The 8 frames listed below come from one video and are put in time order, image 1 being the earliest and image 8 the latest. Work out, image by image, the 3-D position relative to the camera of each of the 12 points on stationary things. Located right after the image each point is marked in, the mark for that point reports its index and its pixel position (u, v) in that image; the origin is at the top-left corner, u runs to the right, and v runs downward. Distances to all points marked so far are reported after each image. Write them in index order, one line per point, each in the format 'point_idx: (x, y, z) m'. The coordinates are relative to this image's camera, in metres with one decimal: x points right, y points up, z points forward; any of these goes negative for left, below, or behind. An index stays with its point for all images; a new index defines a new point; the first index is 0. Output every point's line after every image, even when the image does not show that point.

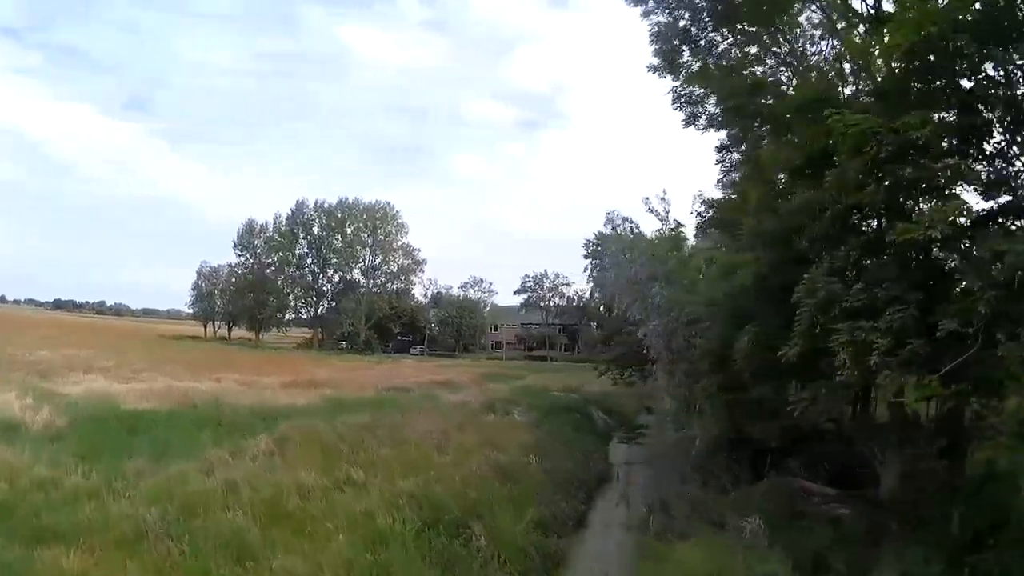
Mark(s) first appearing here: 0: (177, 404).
0: (-5.2, -1.8, +18.1) m
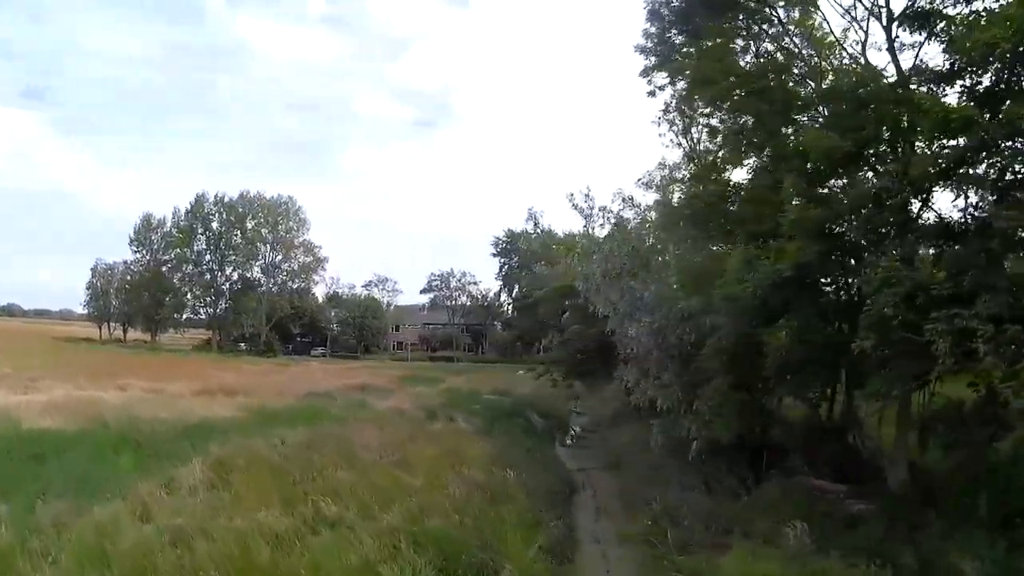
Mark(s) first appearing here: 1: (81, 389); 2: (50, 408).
0: (-5.7, -1.8, +15.4) m
1: (-7.1, -1.7, +18.8) m
2: (-6.0, -1.6, +14.9) m
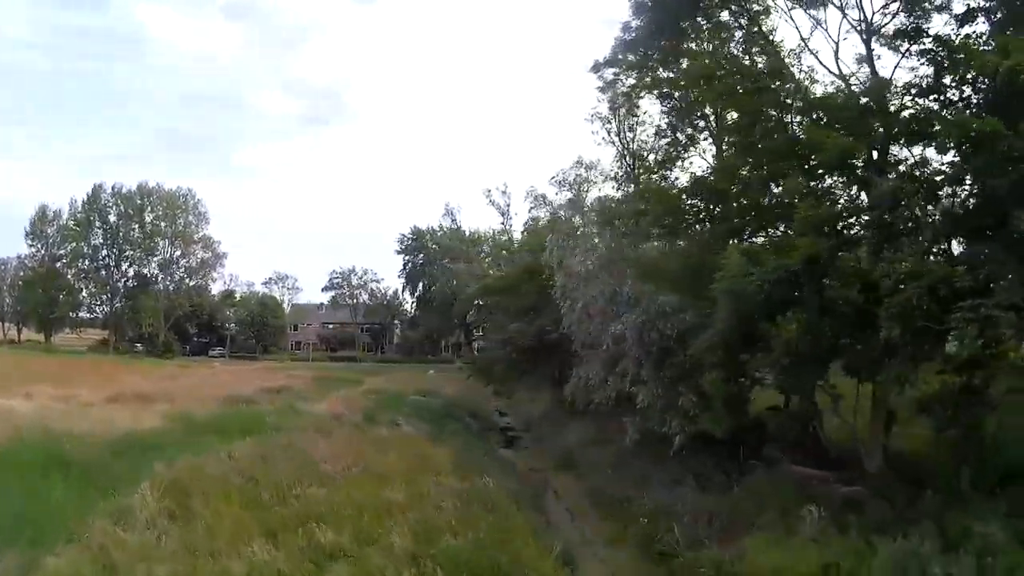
0: (-6.0, -1.7, +13.5) m
1: (-7.7, -1.6, +16.8) m
2: (-6.3, -1.5, +13.1) m
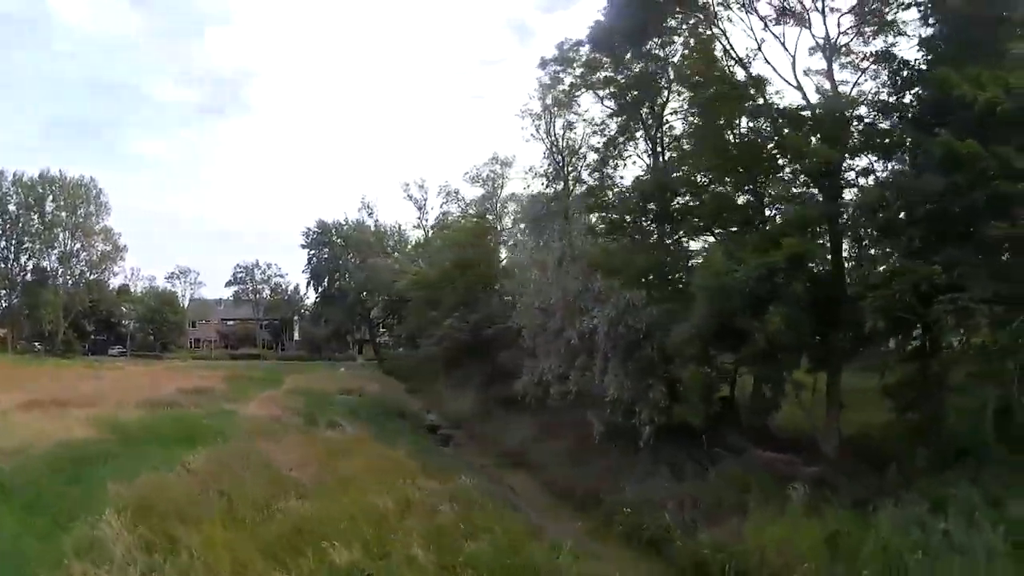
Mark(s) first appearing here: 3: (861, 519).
0: (-6.3, -1.7, +12.7) m
1: (-8.2, -1.5, +15.8) m
2: (-6.5, -1.5, +12.2) m
3: (+2.9, -1.9, +9.4) m
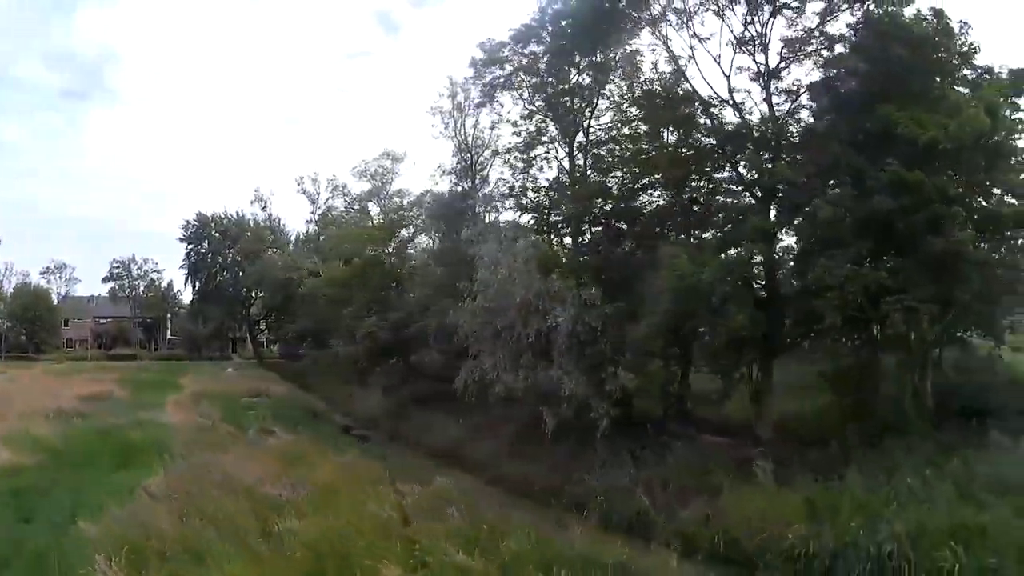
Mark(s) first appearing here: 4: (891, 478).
0: (-6.5, -1.7, +12.8) m
1: (-8.9, -1.6, +15.7) m
2: (-6.7, -1.6, +12.3) m
3: (+3.0, -1.9, +10.6) m
4: (+3.5, -1.8, +10.7) m
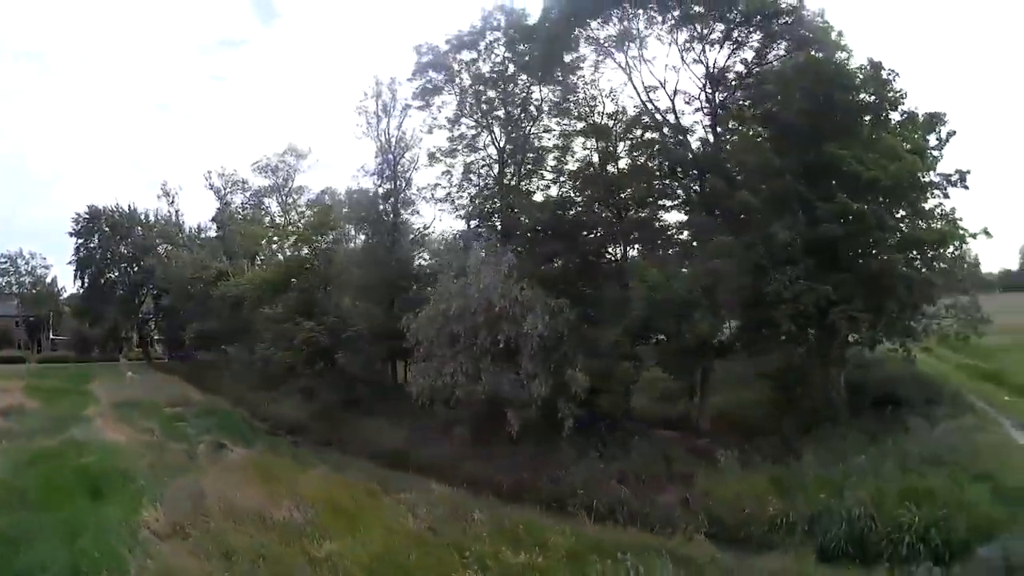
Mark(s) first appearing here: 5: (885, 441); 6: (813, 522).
0: (-6.6, -1.8, +13.9) m
1: (-9.2, -1.7, +16.5) m
2: (-6.7, -1.7, +13.4) m
3: (+3.1, -2.1, +12.7) m
4: (+3.6, -1.9, +12.9) m
5: (+4.7, -1.9, +14.2) m
6: (+2.7, -2.2, +10.4) m
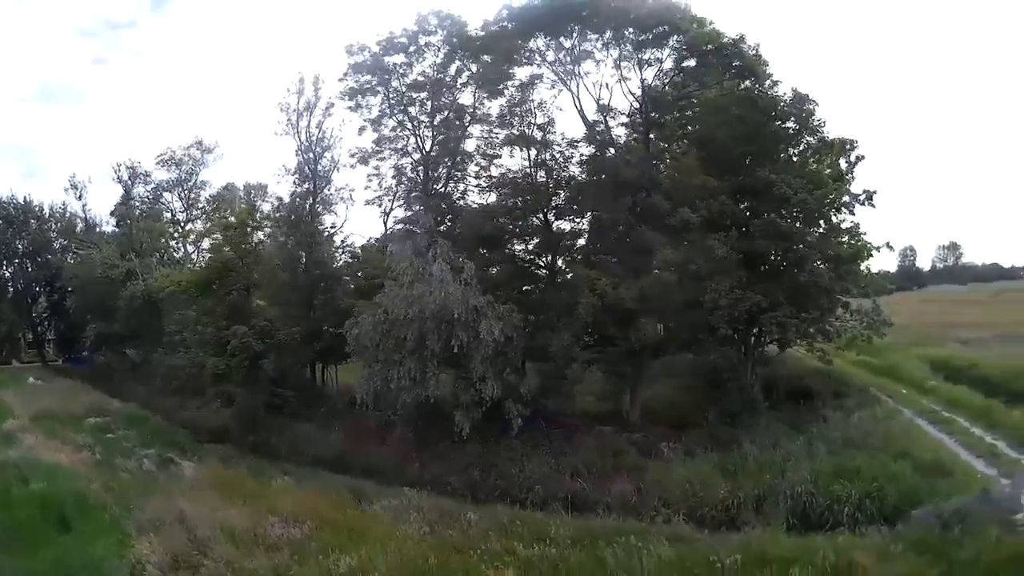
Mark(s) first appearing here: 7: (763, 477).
0: (-7.0, -2.0, +14.7) m
1: (-9.8, -1.8, +17.0) m
2: (-7.0, -1.8, +14.2) m
3: (+2.8, -2.2, +14.5) m
4: (+3.3, -2.0, +14.7) m
5: (+4.2, -2.0, +16.2) m
6: (+2.6, -2.3, +12.2) m
7: (+2.8, -2.1, +13.0) m
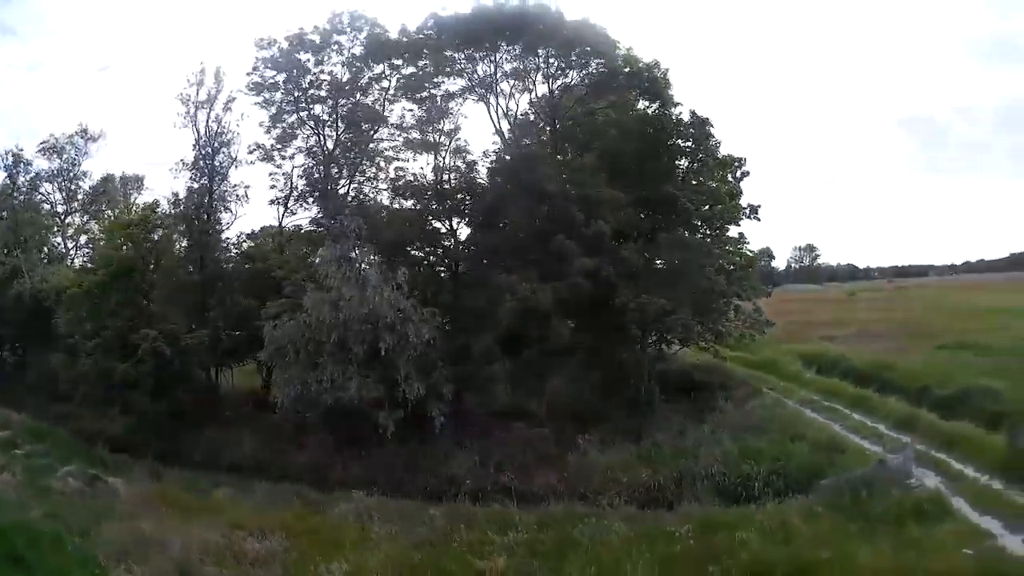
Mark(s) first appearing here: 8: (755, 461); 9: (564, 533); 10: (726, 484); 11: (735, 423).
0: (-7.8, -2.1, +15.3) m
1: (-11.0, -1.9, +17.2) m
2: (-7.8, -1.9, +14.7) m
3: (+1.9, -2.2, +16.2) m
4: (+2.4, -2.1, +16.5) m
5: (+3.1, -2.1, +18.1) m
6: (+2.0, -2.3, +13.9) m
7: (+2.1, -2.2, +14.8) m
8: (+2.8, -2.1, +13.7) m
9: (+0.4, -2.2, +10.6) m
10: (+2.4, -2.2, +13.1) m
11: (+3.2, -1.9, +16.4) m
